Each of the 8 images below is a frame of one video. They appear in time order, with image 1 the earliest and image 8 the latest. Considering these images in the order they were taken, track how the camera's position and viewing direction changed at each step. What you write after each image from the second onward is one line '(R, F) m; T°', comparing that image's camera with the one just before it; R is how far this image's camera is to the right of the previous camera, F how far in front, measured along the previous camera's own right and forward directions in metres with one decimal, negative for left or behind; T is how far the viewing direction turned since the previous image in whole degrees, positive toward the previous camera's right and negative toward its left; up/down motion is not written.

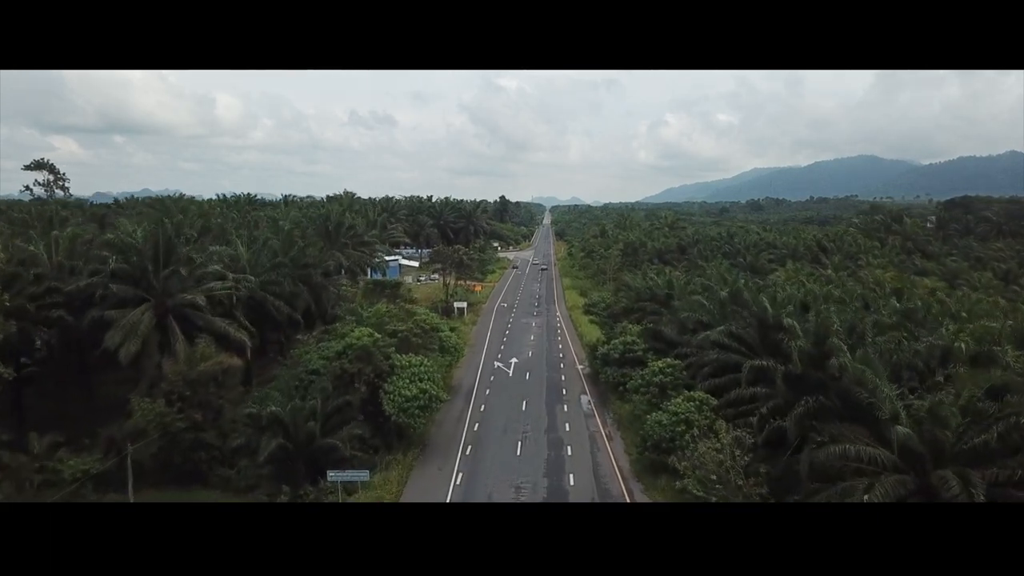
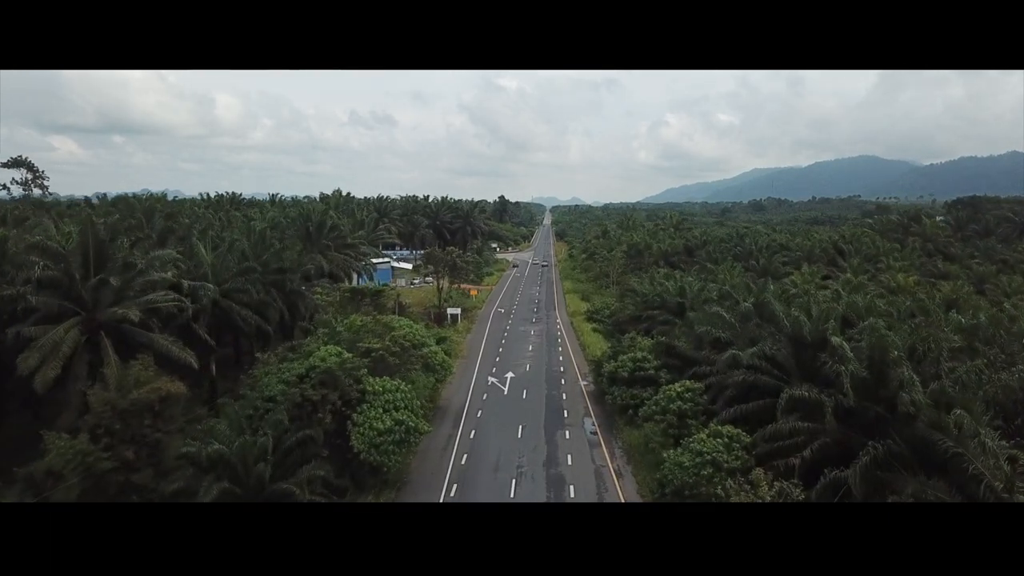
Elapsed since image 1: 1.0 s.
(+0.1, +1.5) m; 0°
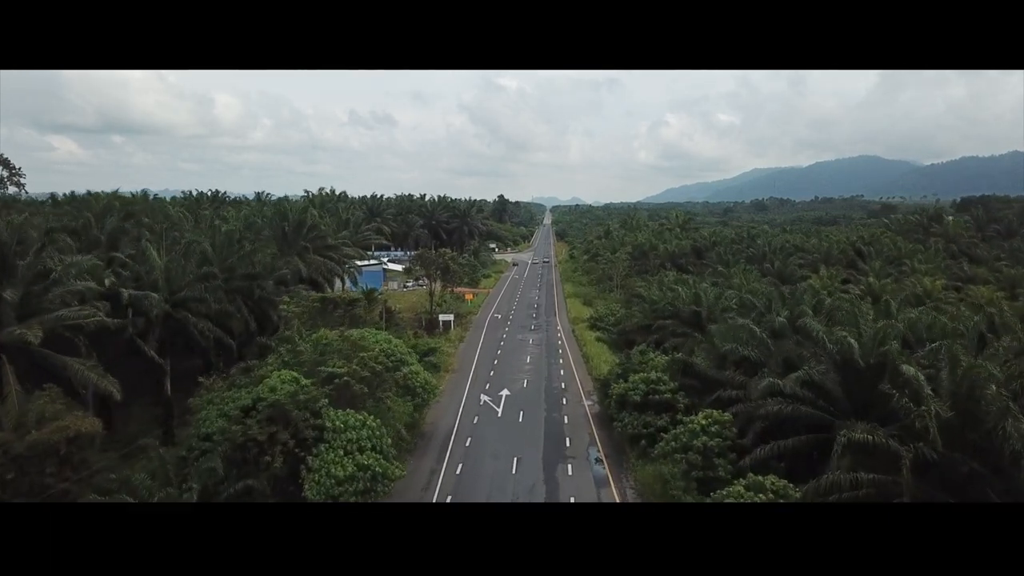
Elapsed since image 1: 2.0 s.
(+0.1, +1.5) m; 0°
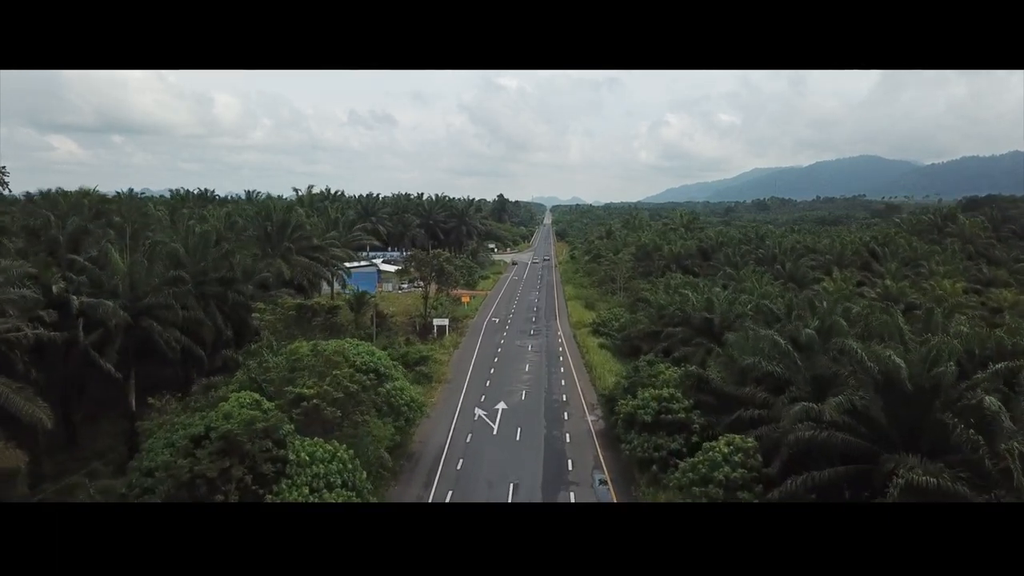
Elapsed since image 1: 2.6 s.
(0.0, +1.0) m; 0°
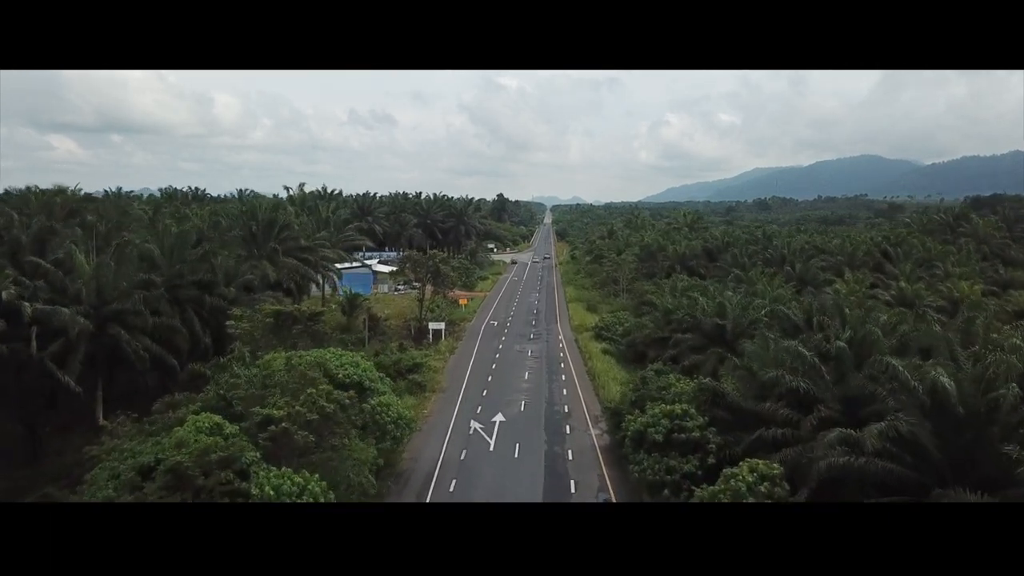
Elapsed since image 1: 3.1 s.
(0.0, +0.8) m; 0°
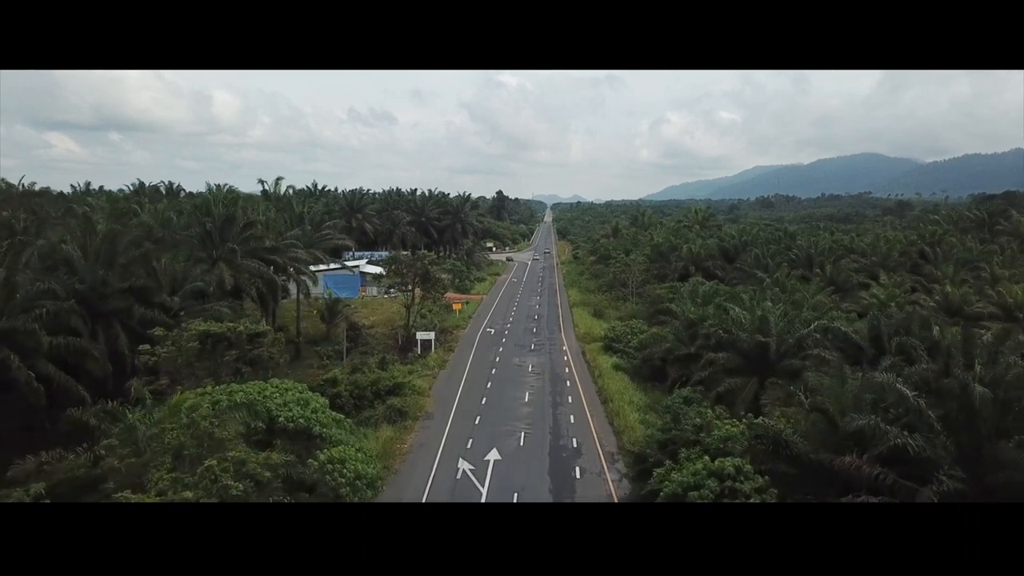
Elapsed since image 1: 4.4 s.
(0.0, +2.0) m; 0°
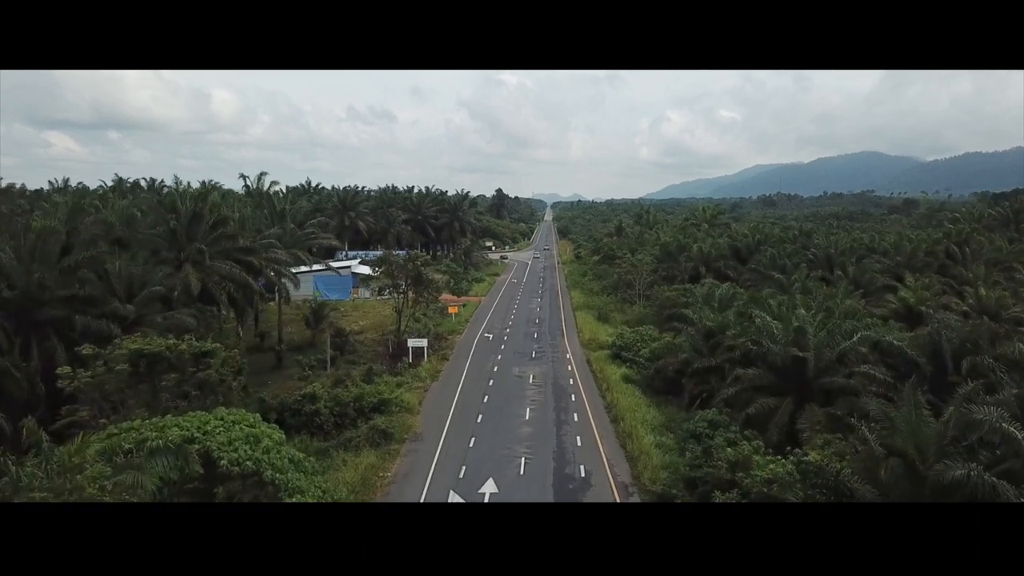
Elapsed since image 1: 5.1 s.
(0.0, +1.2) m; 0°
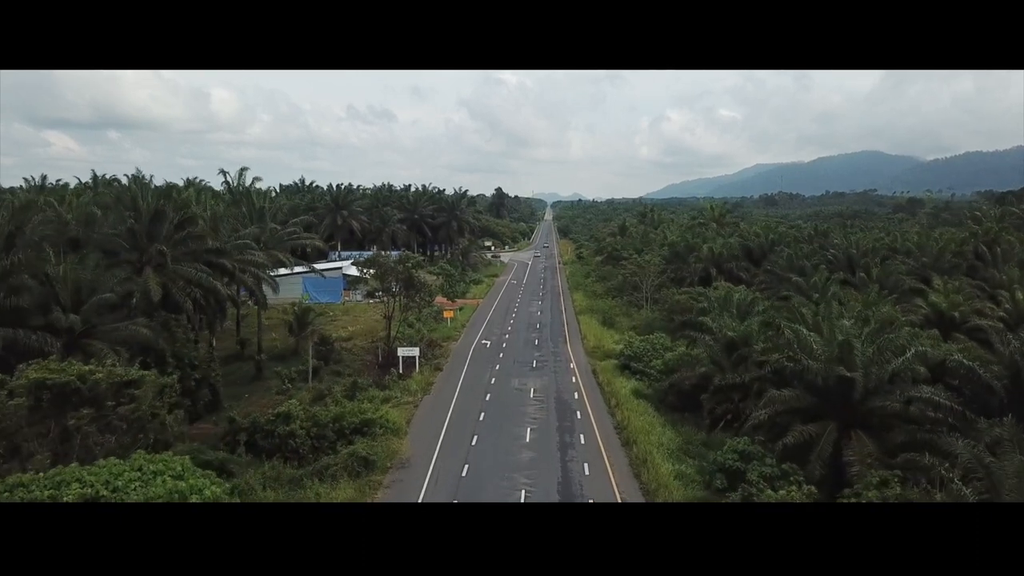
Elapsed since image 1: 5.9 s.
(0.0, +1.2) m; 0°
